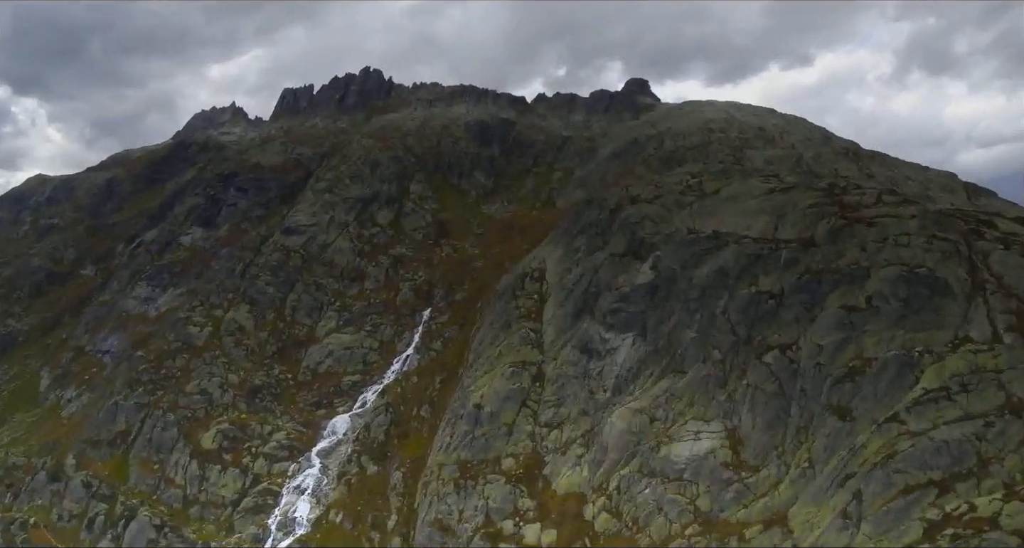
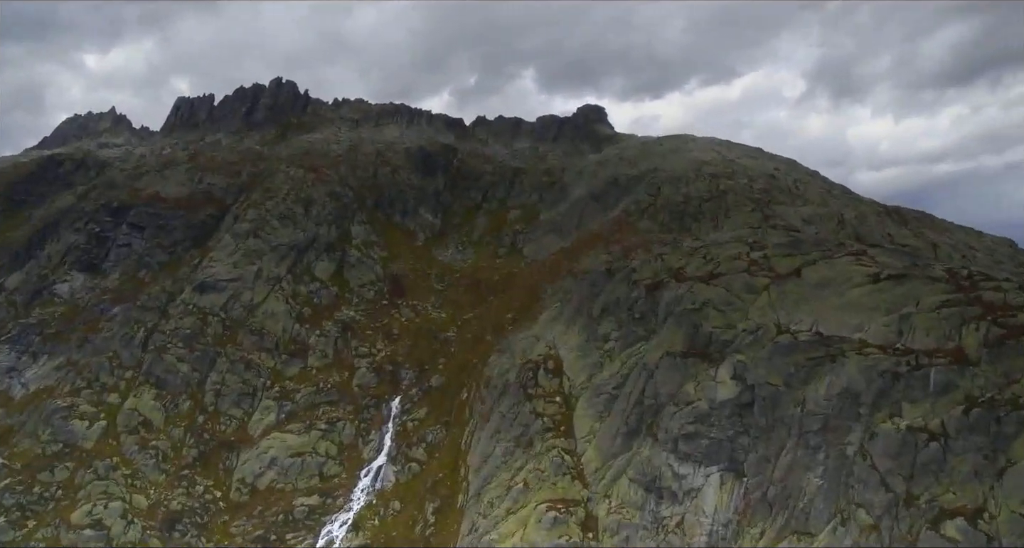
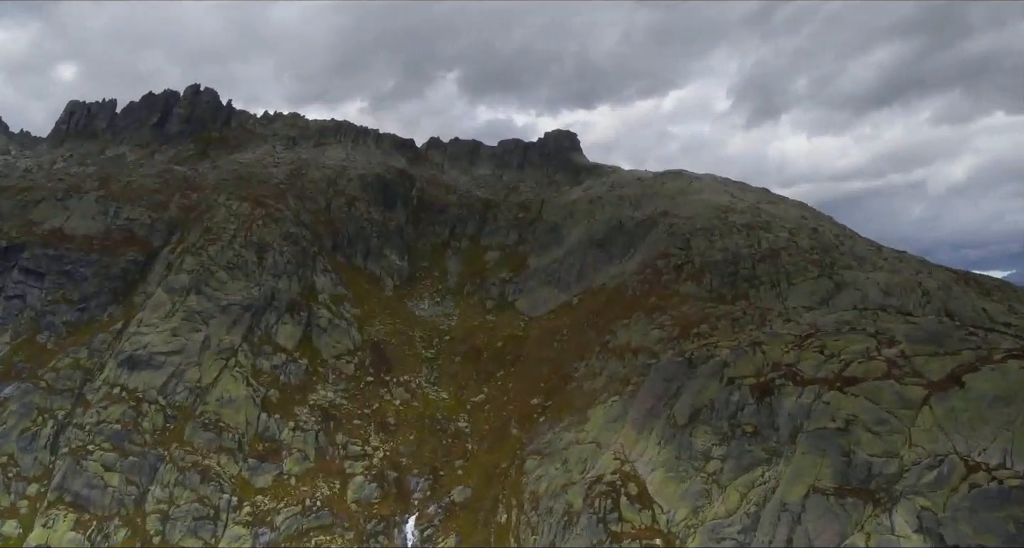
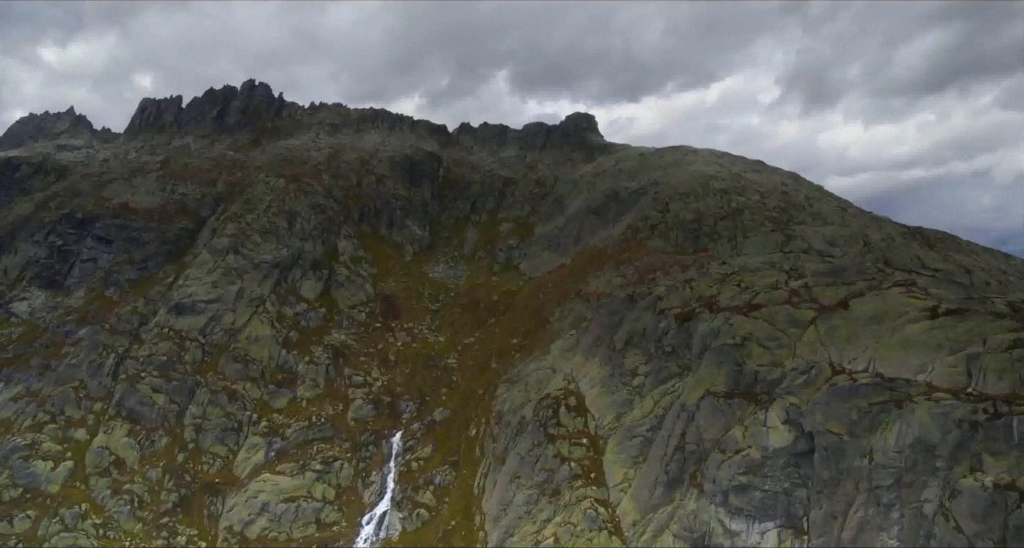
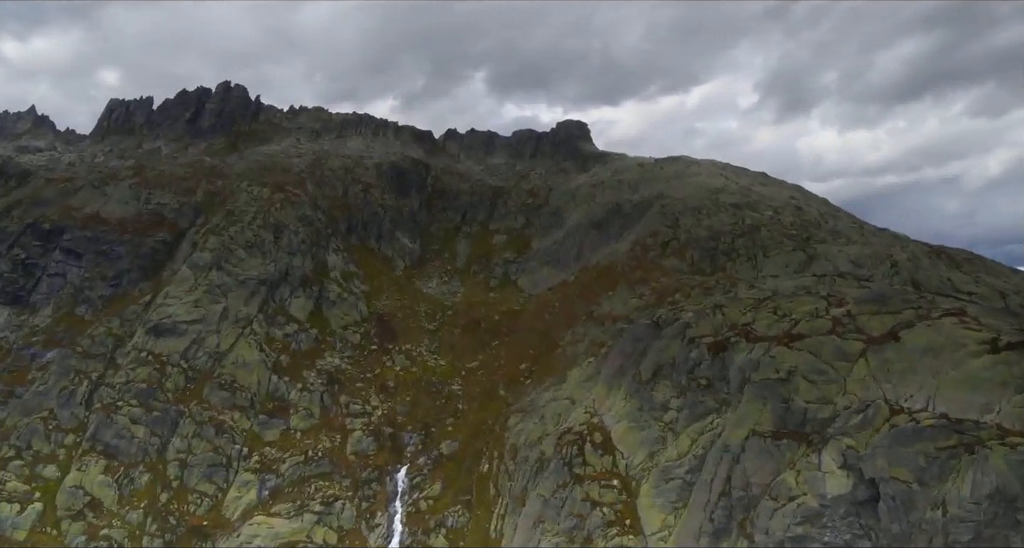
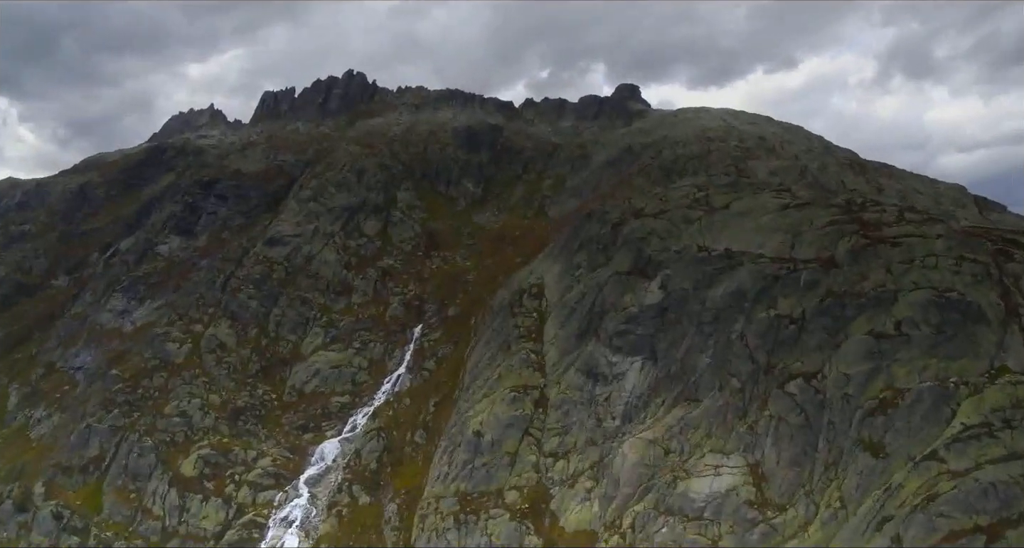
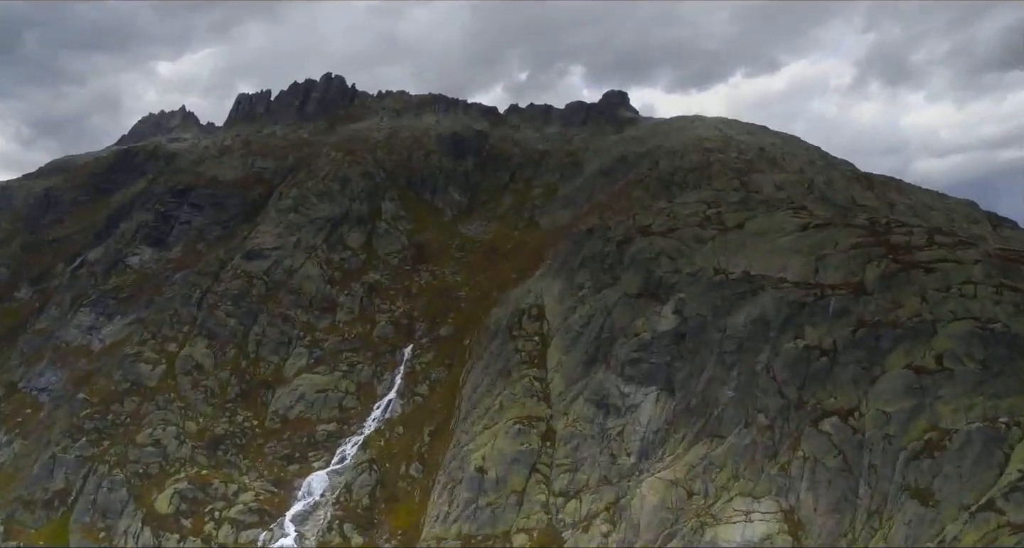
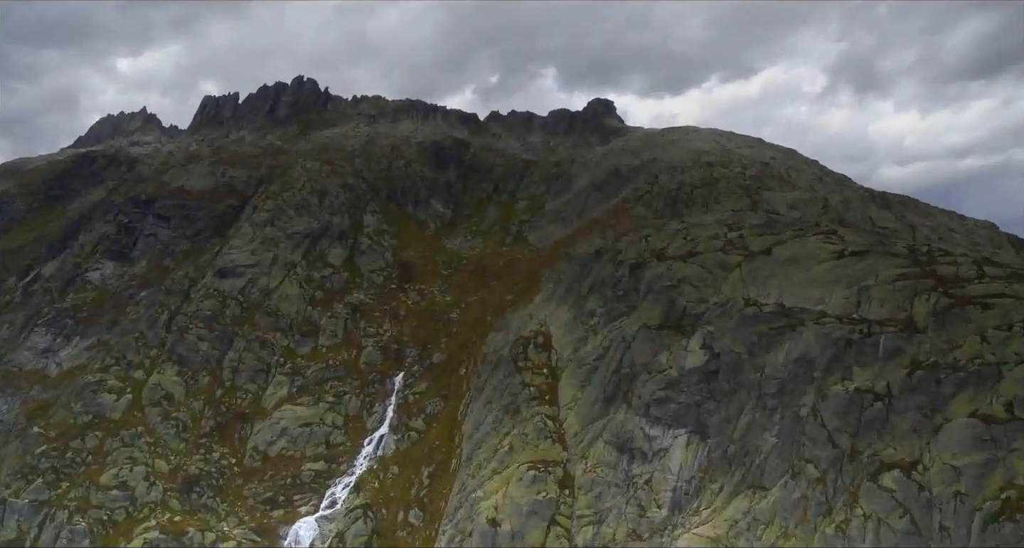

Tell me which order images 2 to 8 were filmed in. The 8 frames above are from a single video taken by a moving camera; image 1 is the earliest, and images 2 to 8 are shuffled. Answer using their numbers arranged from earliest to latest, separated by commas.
6, 7, 8, 2, 4, 5, 3
